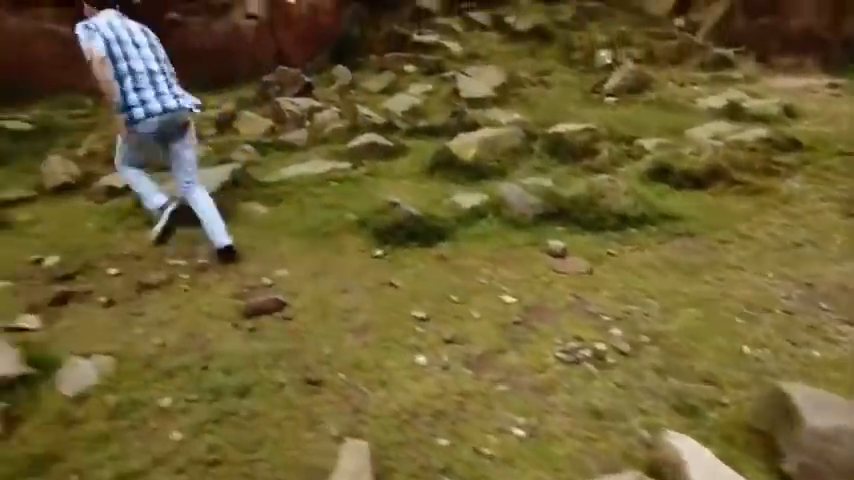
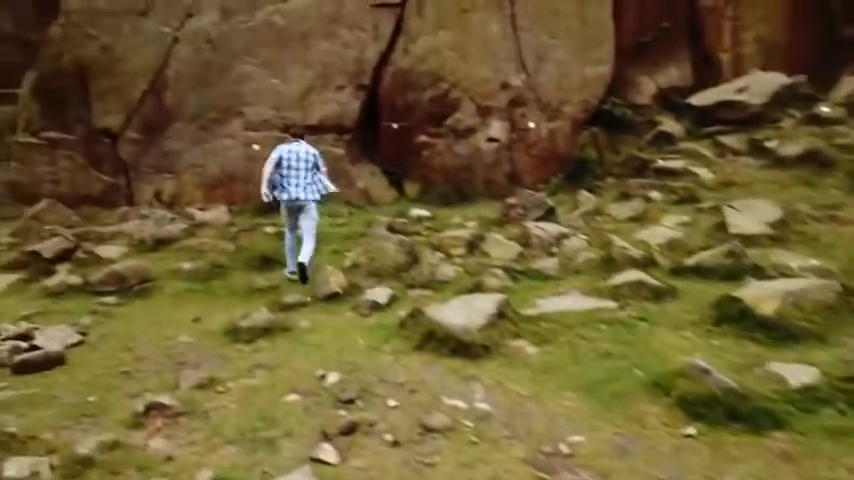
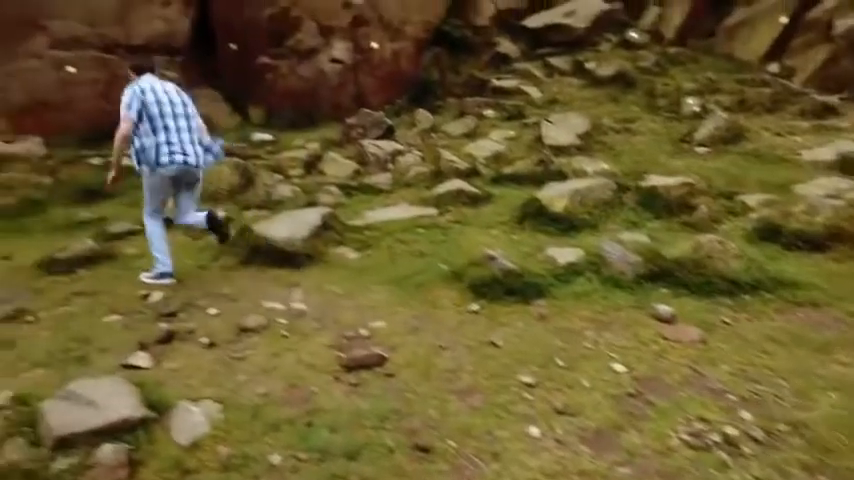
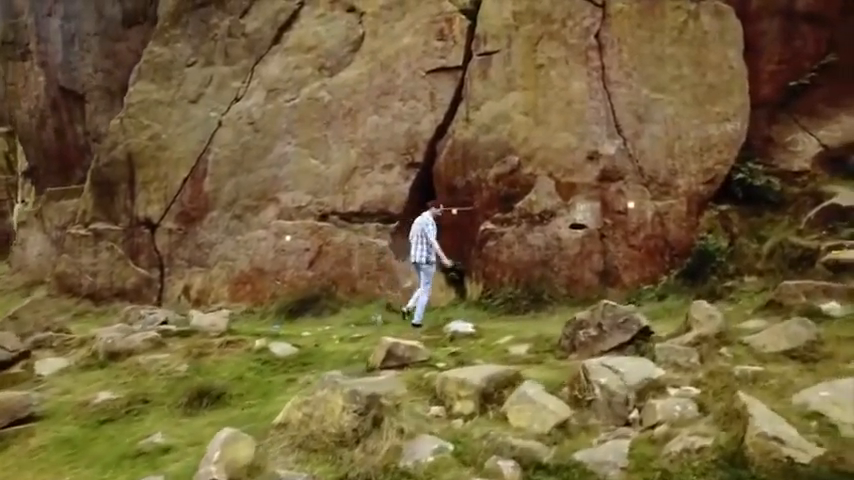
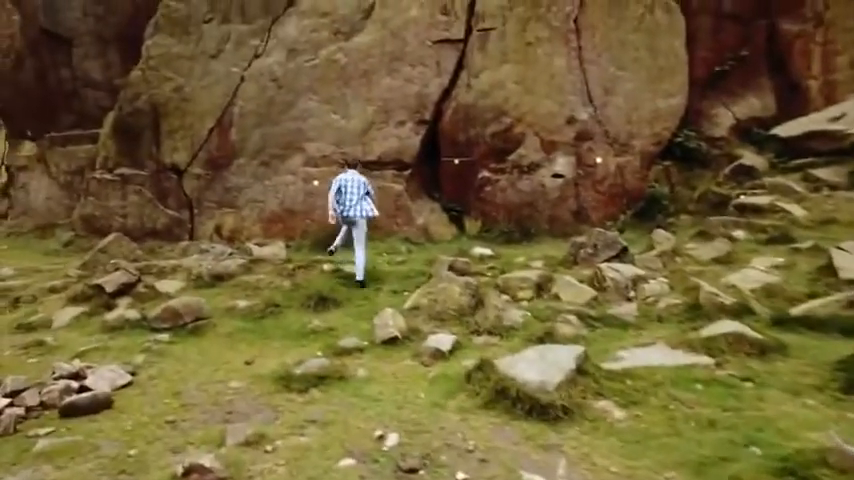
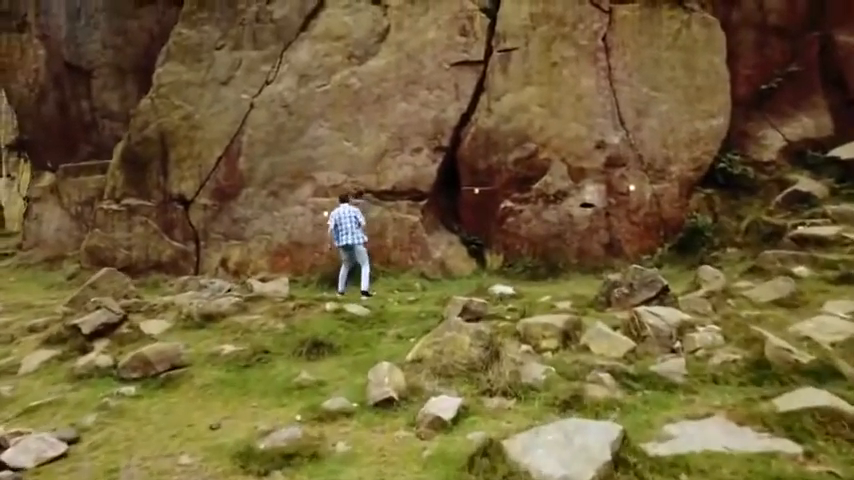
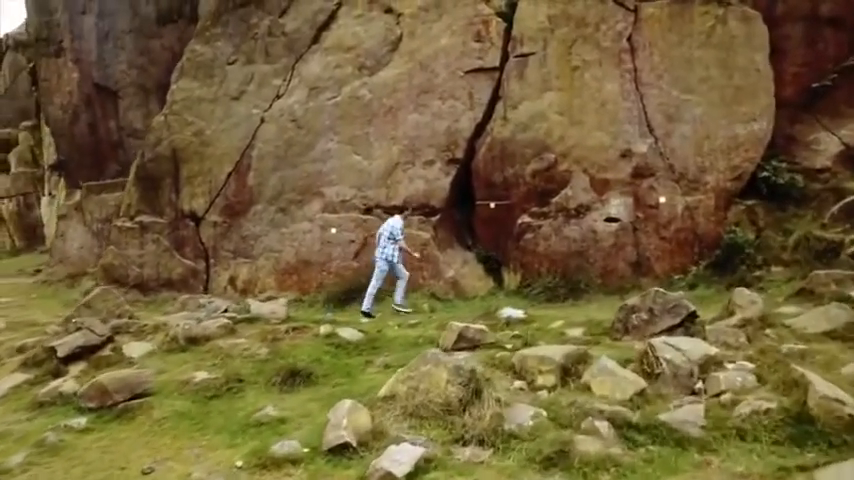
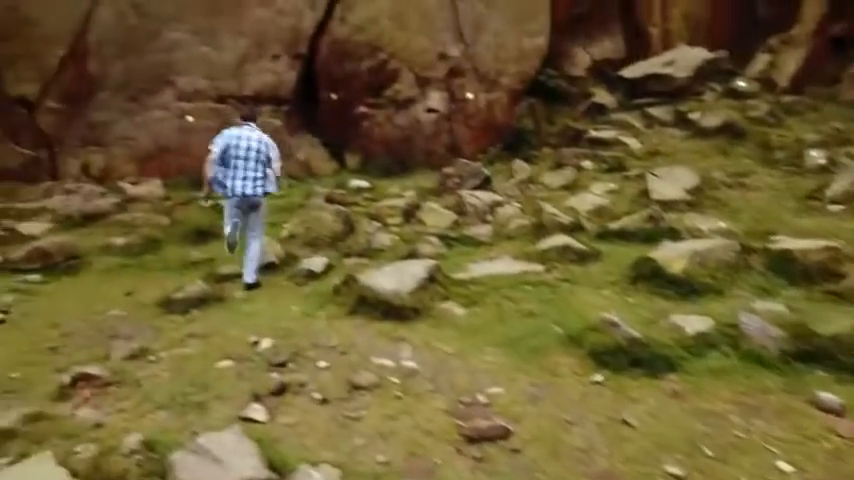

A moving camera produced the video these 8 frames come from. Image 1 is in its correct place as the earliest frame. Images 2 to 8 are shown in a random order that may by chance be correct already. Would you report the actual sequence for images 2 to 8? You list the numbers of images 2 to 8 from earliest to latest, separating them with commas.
3, 8, 2, 5, 6, 7, 4
